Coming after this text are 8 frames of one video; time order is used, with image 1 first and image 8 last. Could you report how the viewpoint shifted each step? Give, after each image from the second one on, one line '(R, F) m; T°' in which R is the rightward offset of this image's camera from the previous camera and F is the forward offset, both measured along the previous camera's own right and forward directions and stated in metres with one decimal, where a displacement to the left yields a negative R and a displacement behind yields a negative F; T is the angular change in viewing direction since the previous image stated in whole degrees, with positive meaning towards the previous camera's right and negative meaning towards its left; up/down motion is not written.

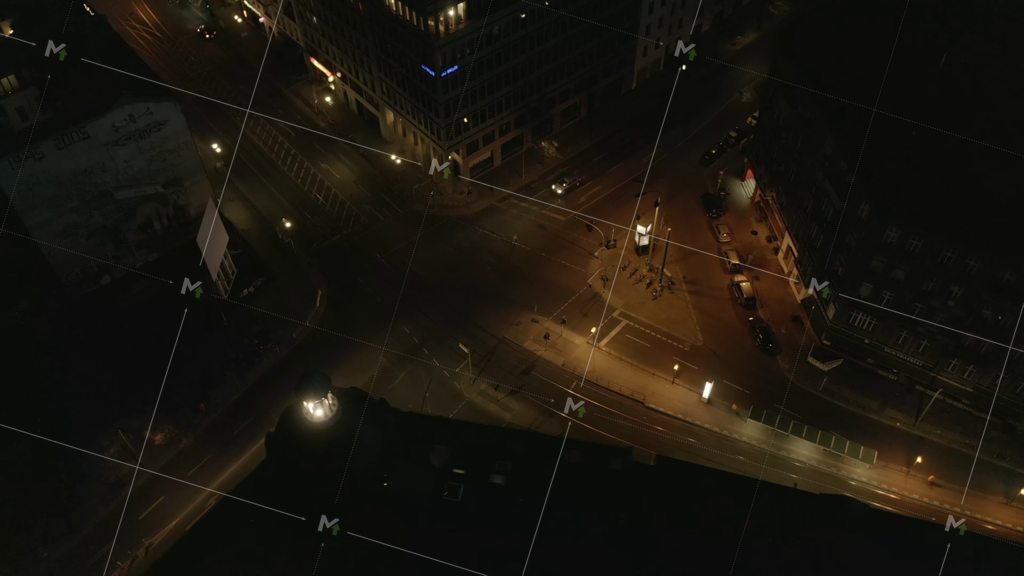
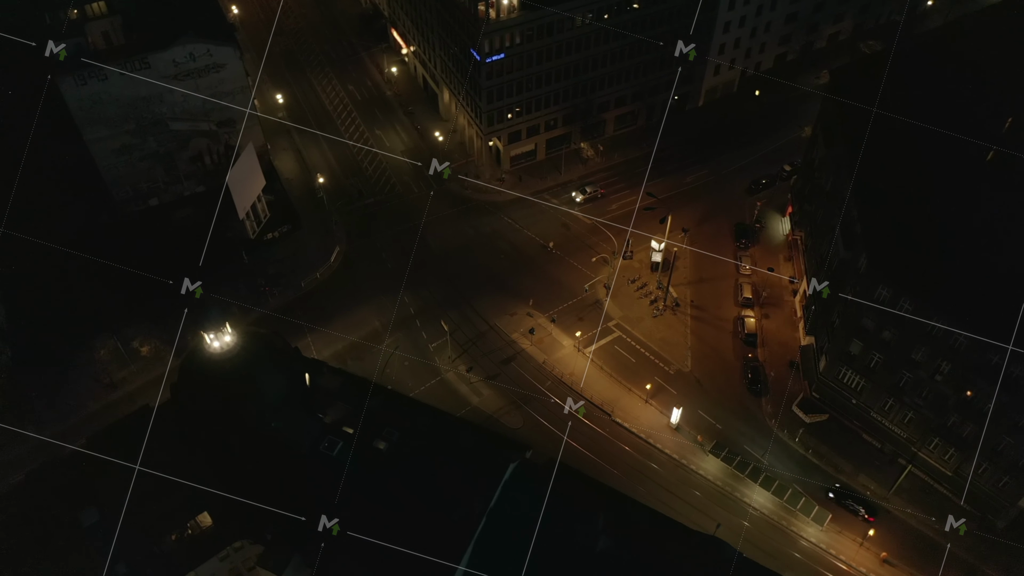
(+11.6, 0.0) m; -8°
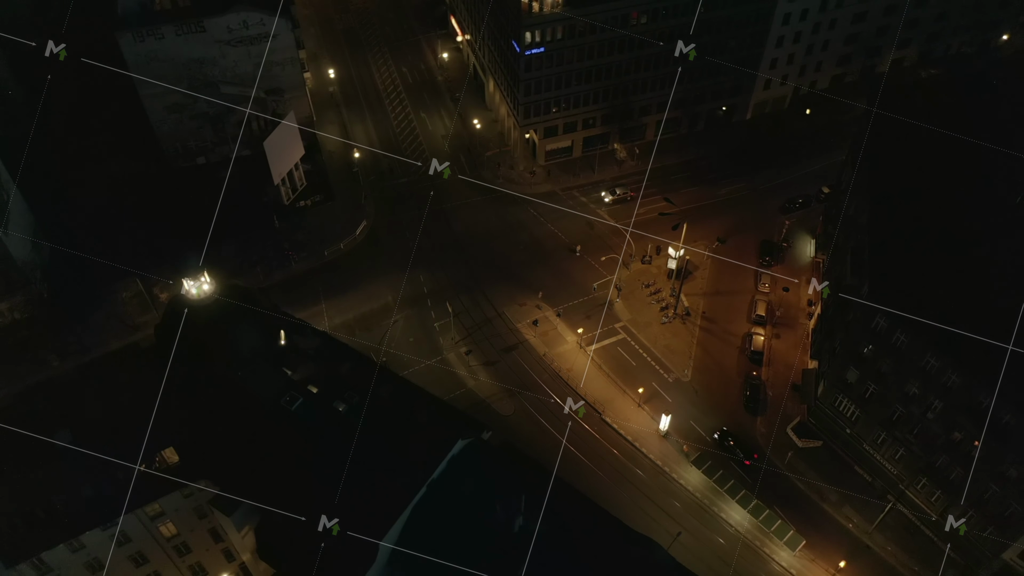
(+6.2, -0.7) m; -5°
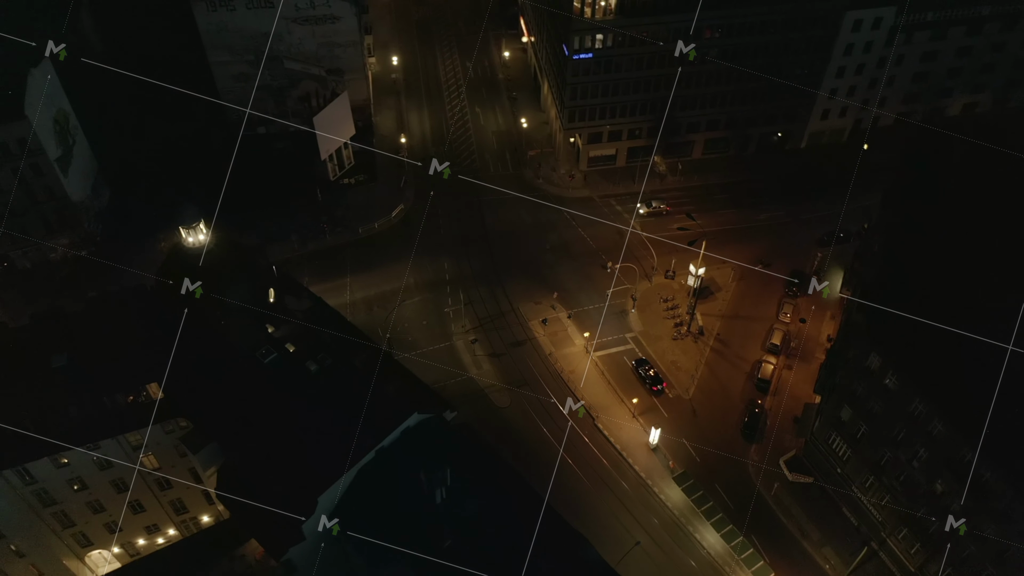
(+6.8, -0.8) m; -6°
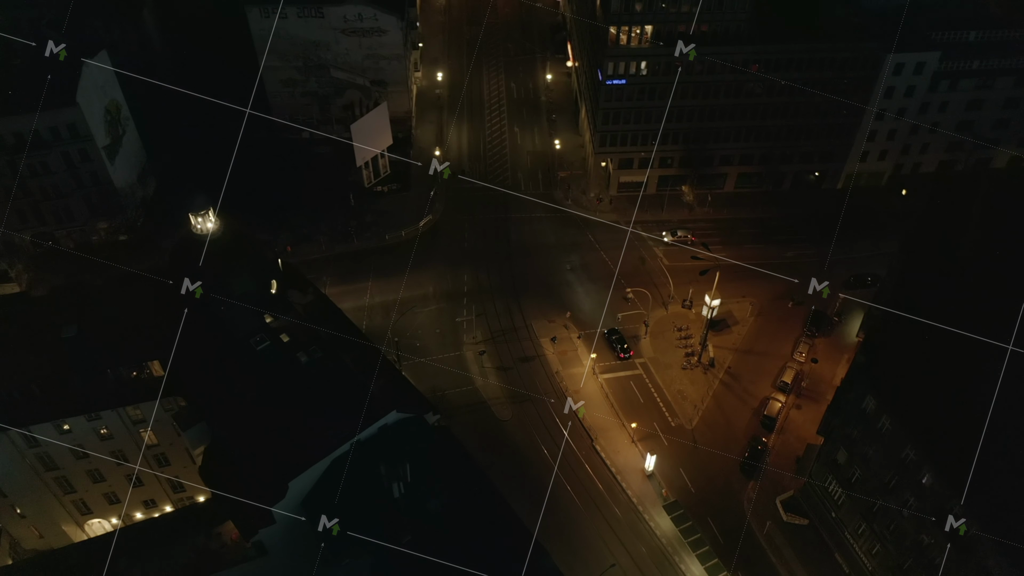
(+4.5, -0.7) m; -4°
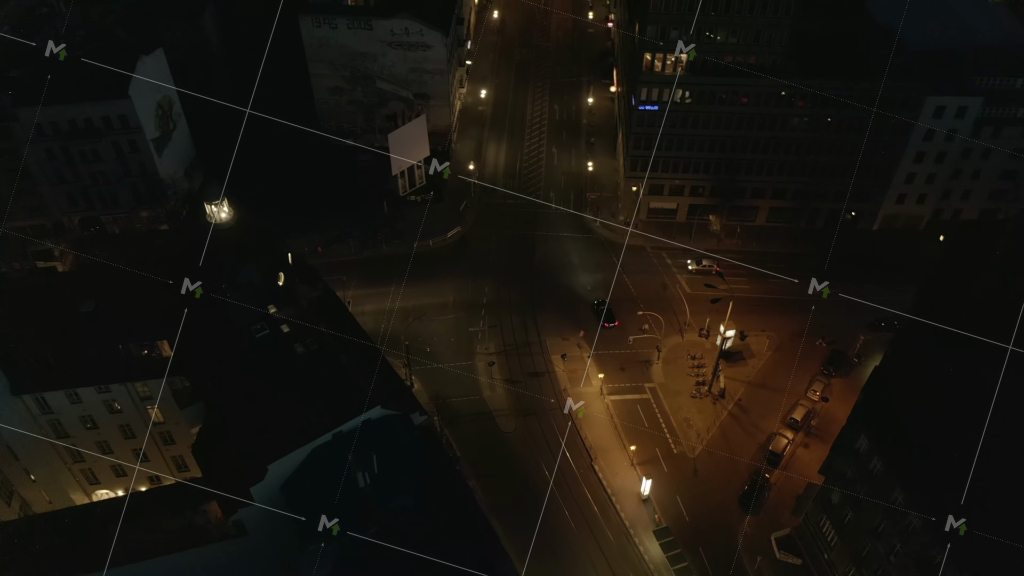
(+4.4, -0.8) m; -4°
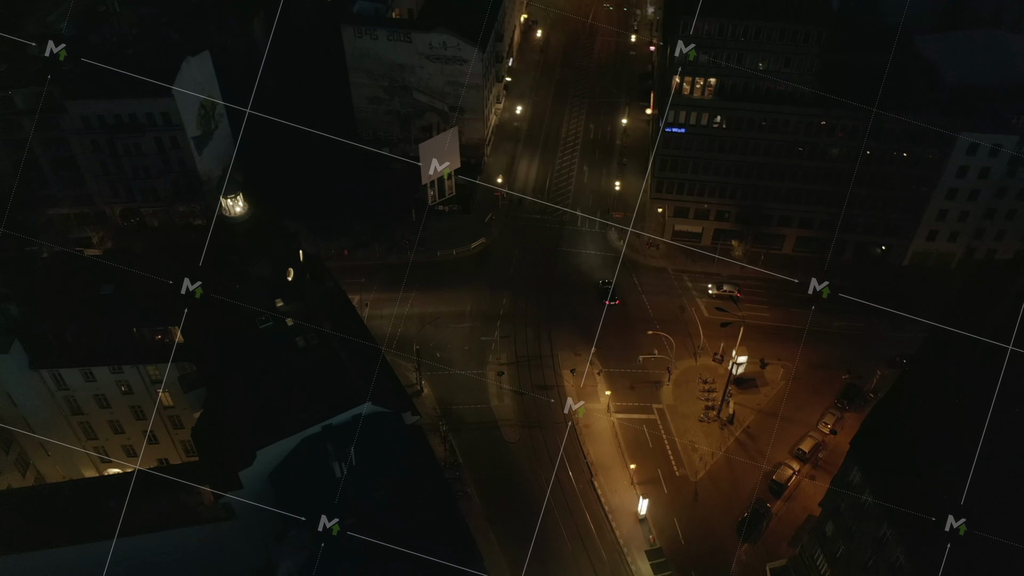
(+3.7, -0.7) m; -4°
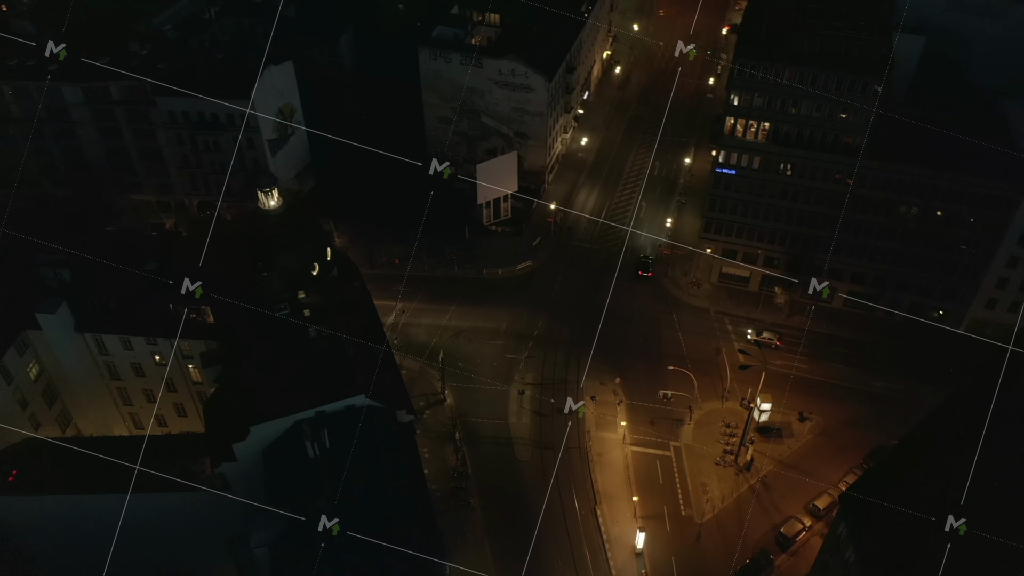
(+6.6, -1.2) m; -7°
